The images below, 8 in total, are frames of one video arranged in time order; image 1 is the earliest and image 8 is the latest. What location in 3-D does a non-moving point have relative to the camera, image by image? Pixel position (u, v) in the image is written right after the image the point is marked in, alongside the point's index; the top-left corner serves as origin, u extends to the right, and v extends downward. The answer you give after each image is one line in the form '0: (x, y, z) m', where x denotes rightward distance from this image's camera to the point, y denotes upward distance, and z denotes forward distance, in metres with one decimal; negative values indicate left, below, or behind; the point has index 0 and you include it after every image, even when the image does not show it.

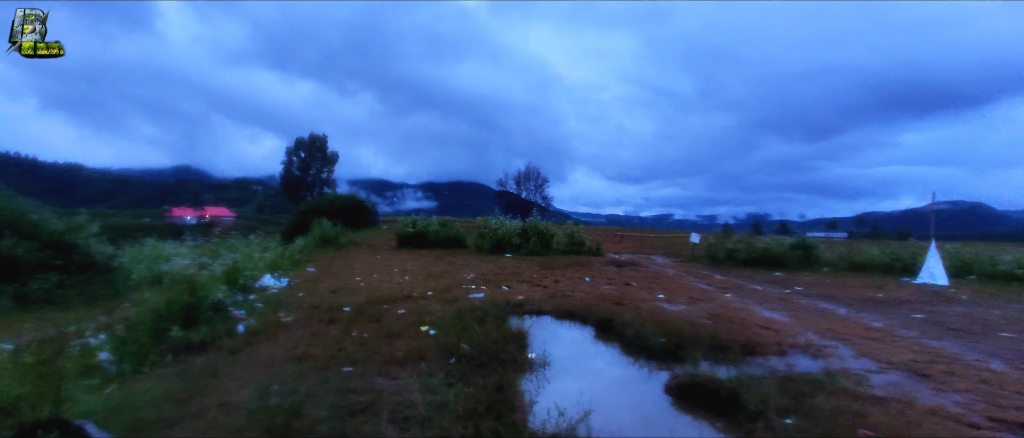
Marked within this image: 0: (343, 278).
0: (-4.1, -1.4, +13.7) m
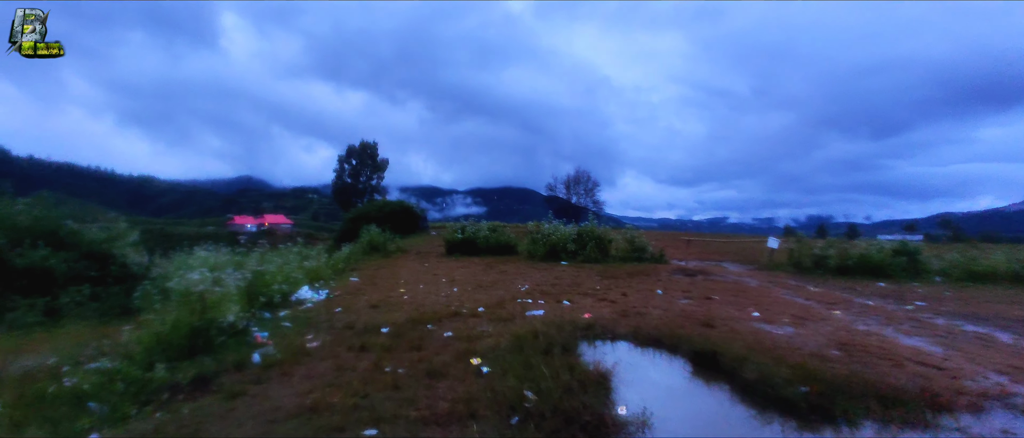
0: (-2.8, -1.6, +12.6) m
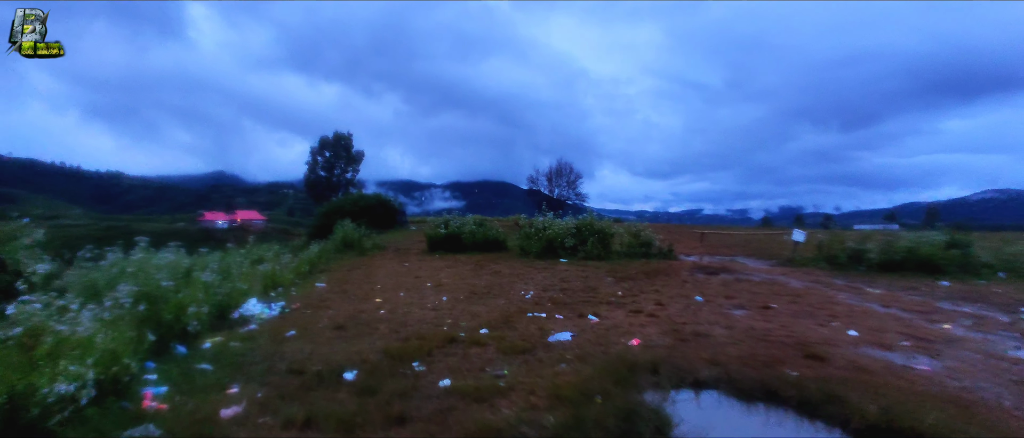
0: (-2.8, -1.5, +10.1) m
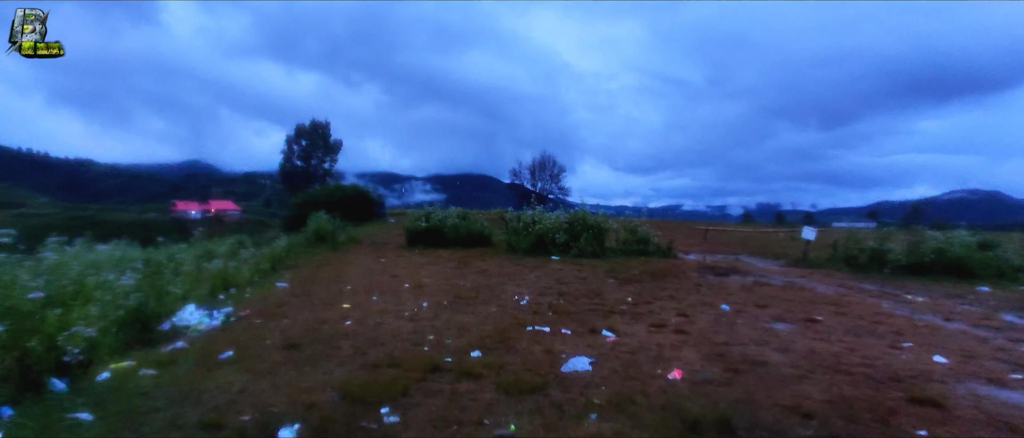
0: (-2.9, -1.3, +8.5) m
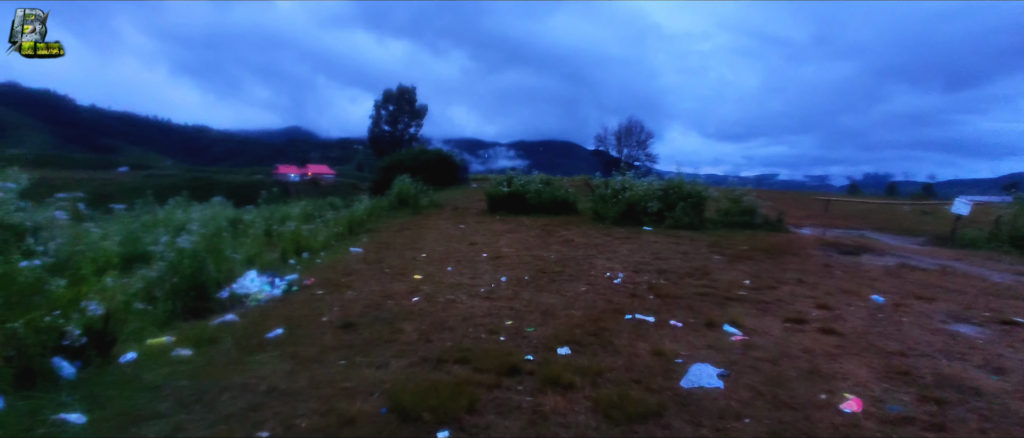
0: (-1.6, -0.8, +7.7) m
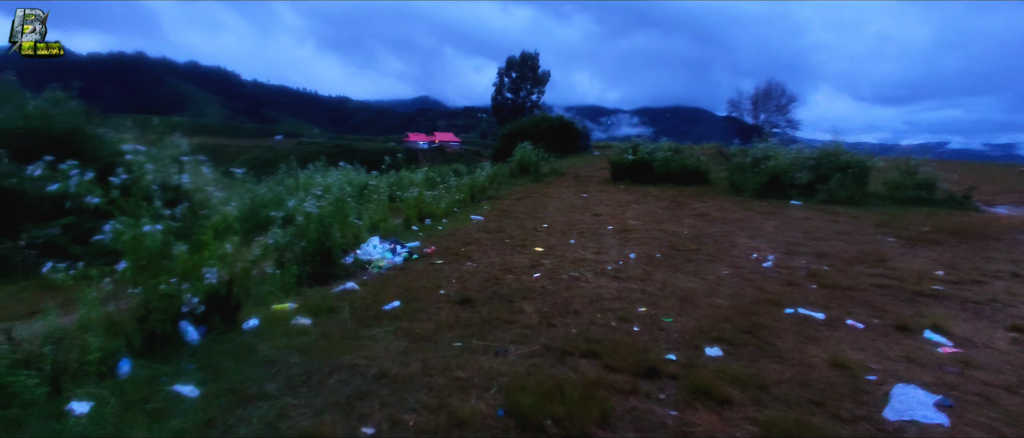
0: (0.0, -0.4, +7.3) m
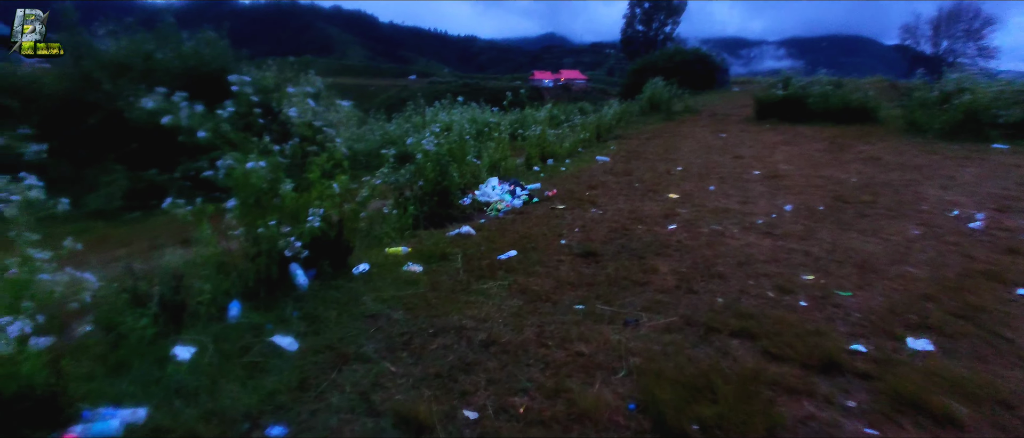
0: (+1.6, +0.3, +6.5) m
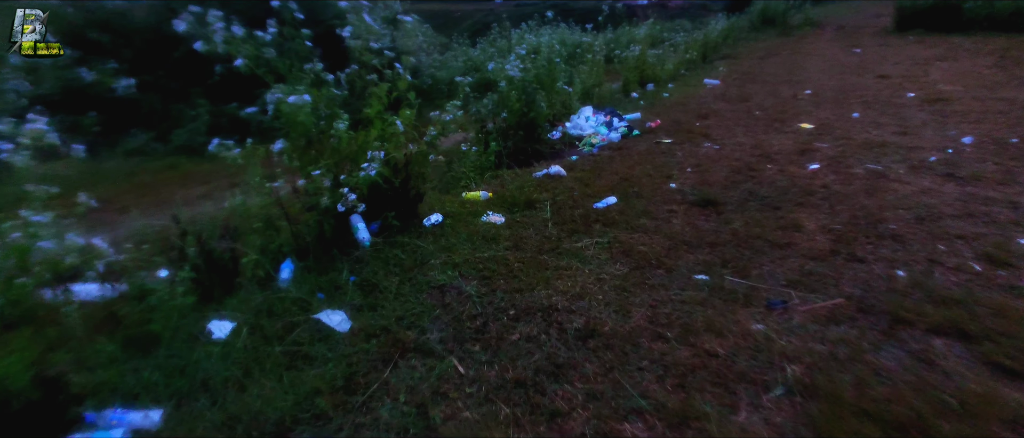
0: (+2.5, +1.0, +5.5) m
